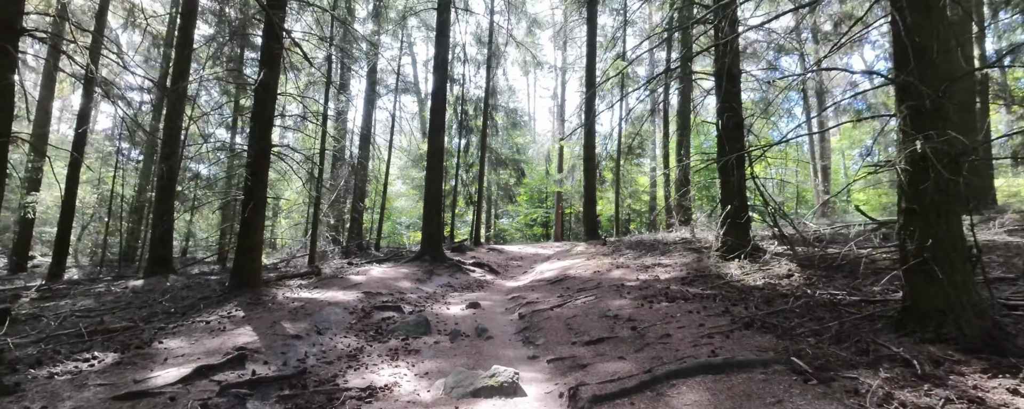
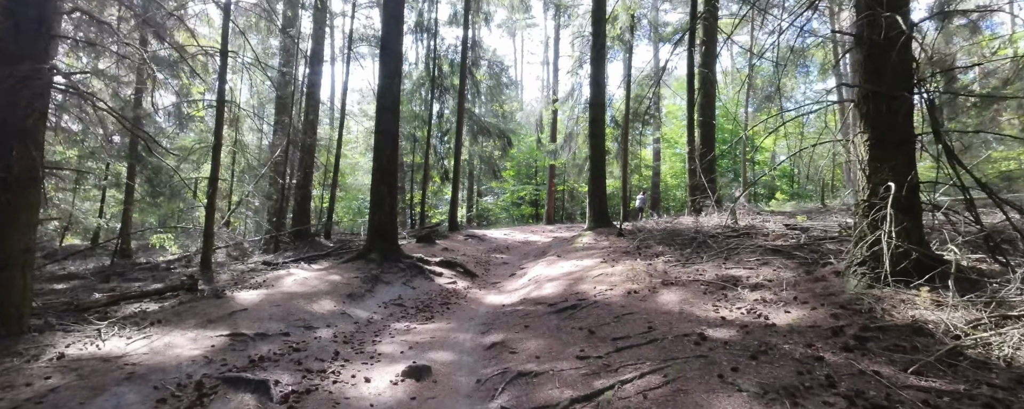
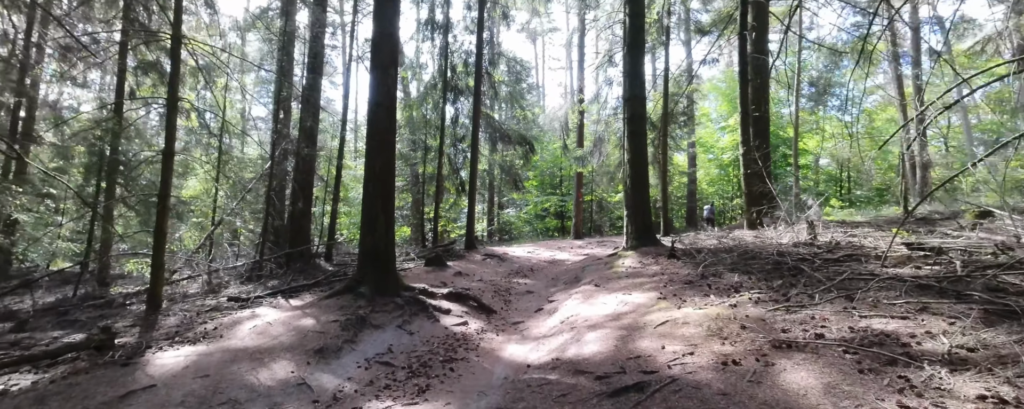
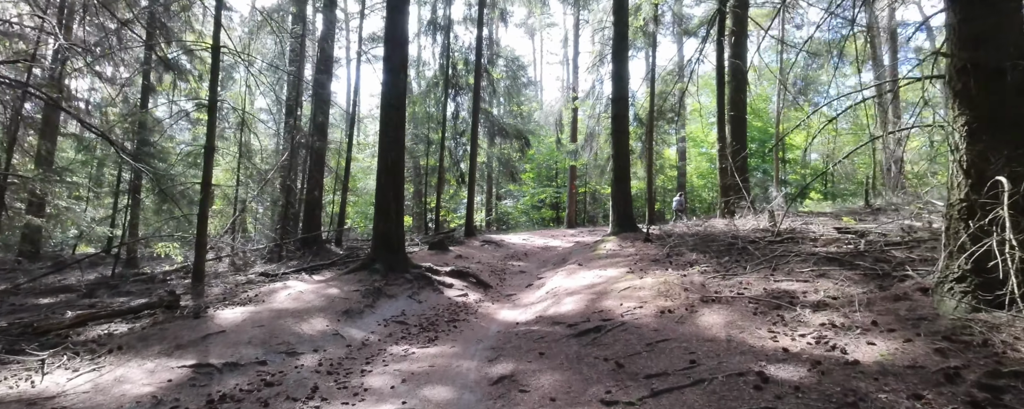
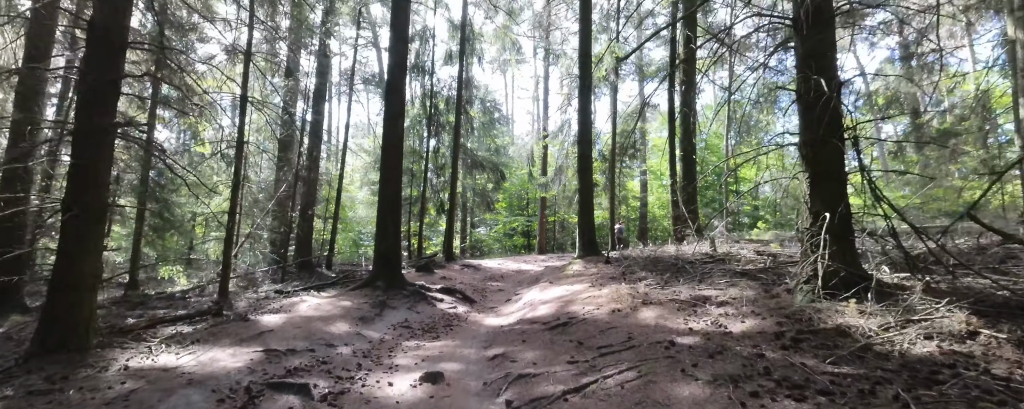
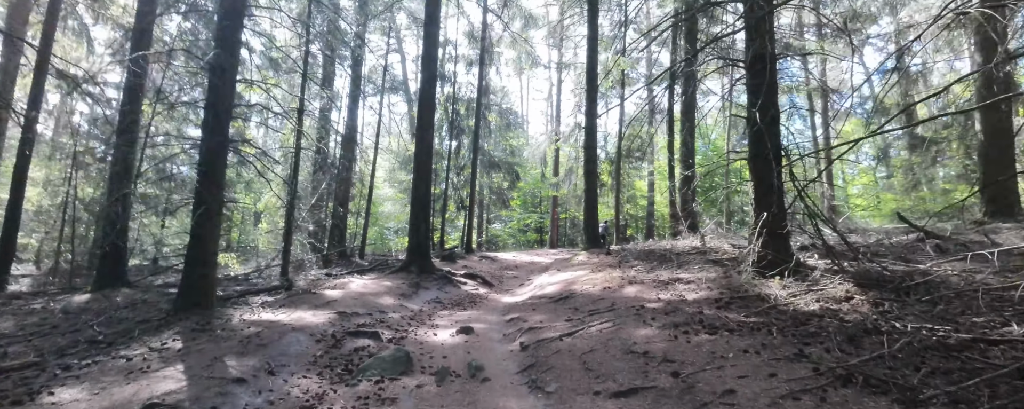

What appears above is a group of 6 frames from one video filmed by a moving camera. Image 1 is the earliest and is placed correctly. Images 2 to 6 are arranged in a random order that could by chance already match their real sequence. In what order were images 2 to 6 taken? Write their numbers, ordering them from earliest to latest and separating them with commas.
6, 5, 2, 4, 3
